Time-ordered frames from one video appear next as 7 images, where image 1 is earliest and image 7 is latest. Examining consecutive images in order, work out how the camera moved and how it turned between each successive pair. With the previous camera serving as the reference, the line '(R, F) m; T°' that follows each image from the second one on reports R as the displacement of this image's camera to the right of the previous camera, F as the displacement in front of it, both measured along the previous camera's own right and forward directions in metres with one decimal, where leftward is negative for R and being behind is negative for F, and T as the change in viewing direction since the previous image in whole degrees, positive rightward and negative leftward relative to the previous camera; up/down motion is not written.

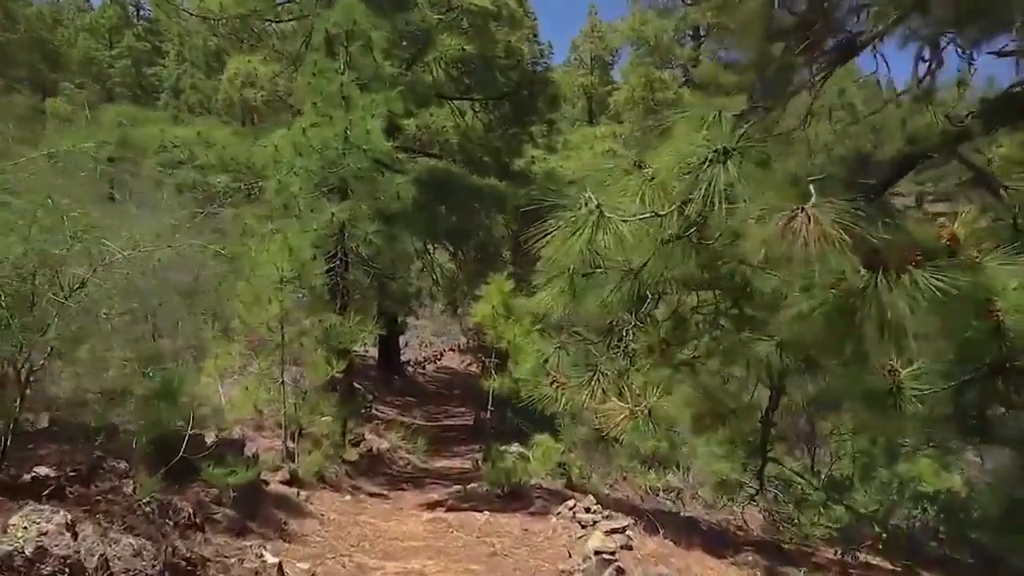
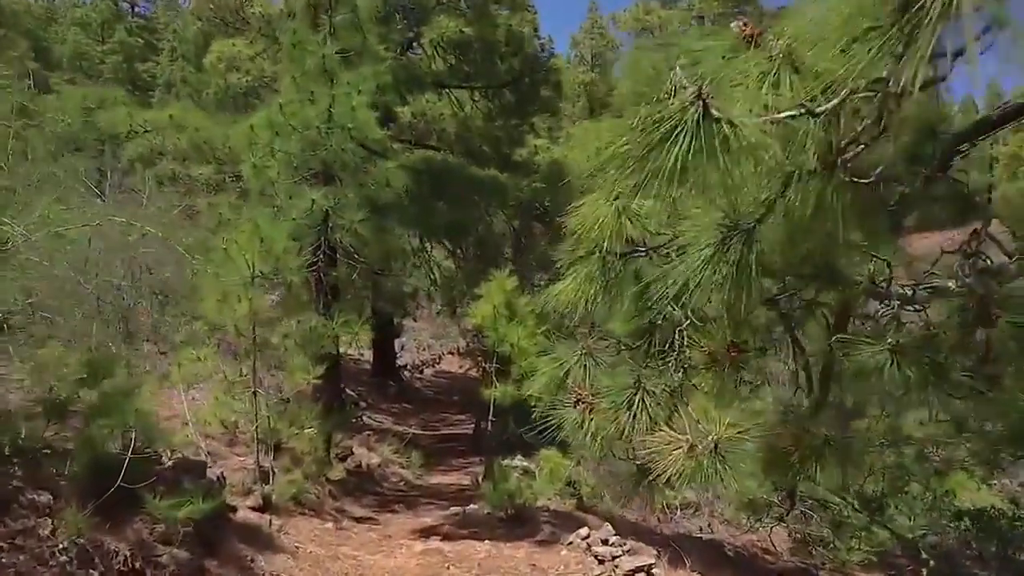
(0.0, +0.9) m; 0°
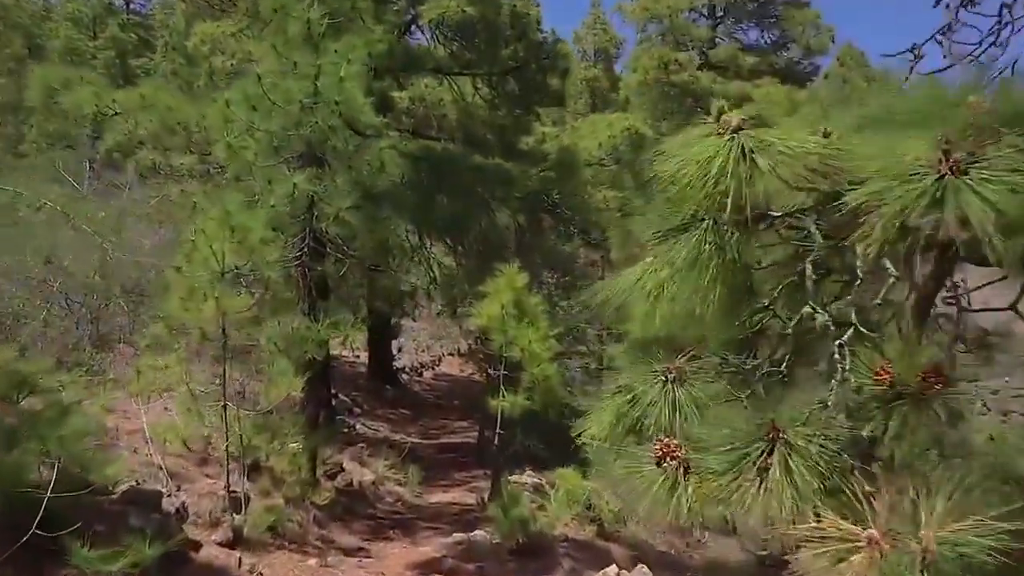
(-0.1, +0.9) m; 0°
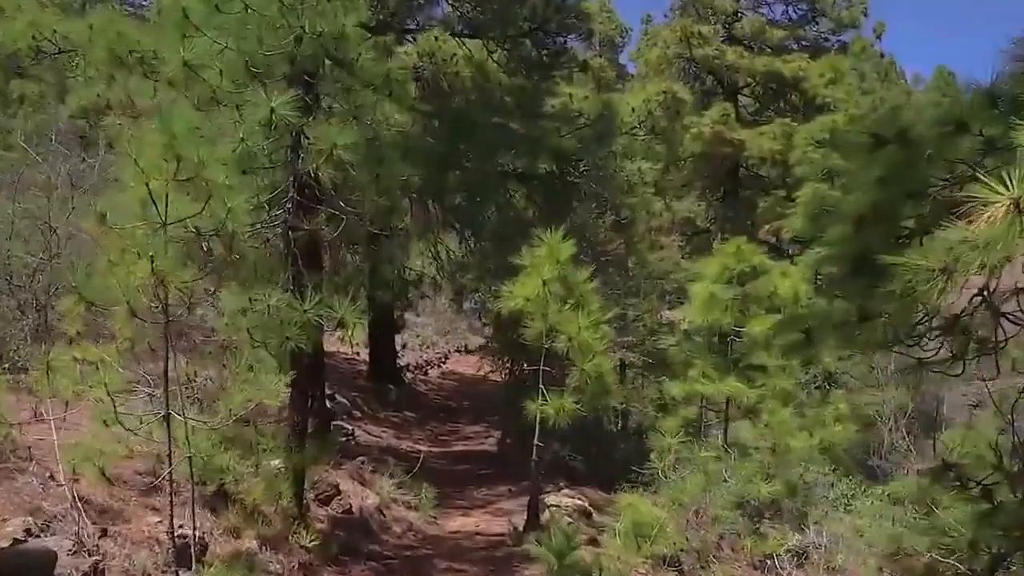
(-0.3, +1.6) m; 0°
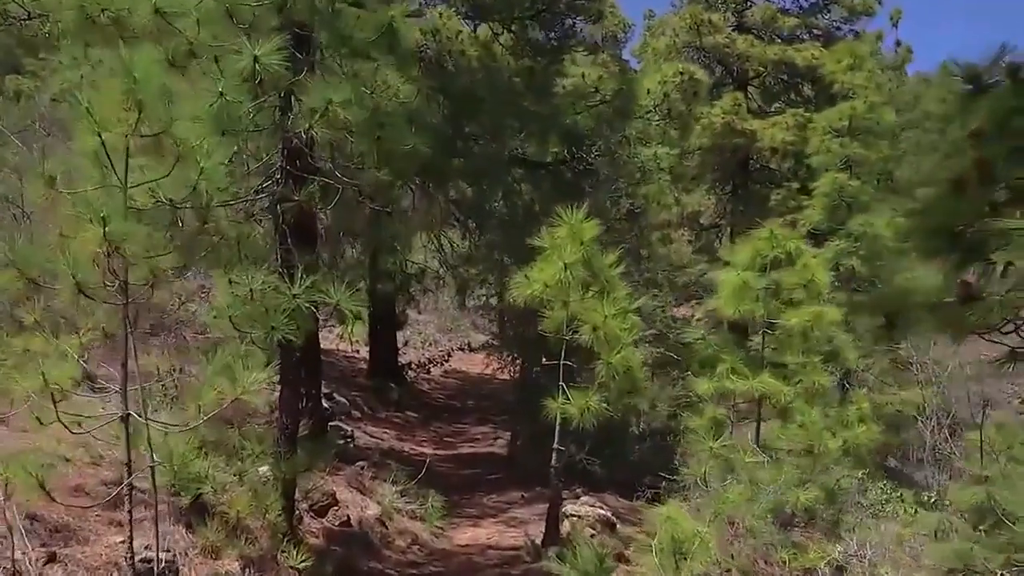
(-0.1, +0.6) m; 0°
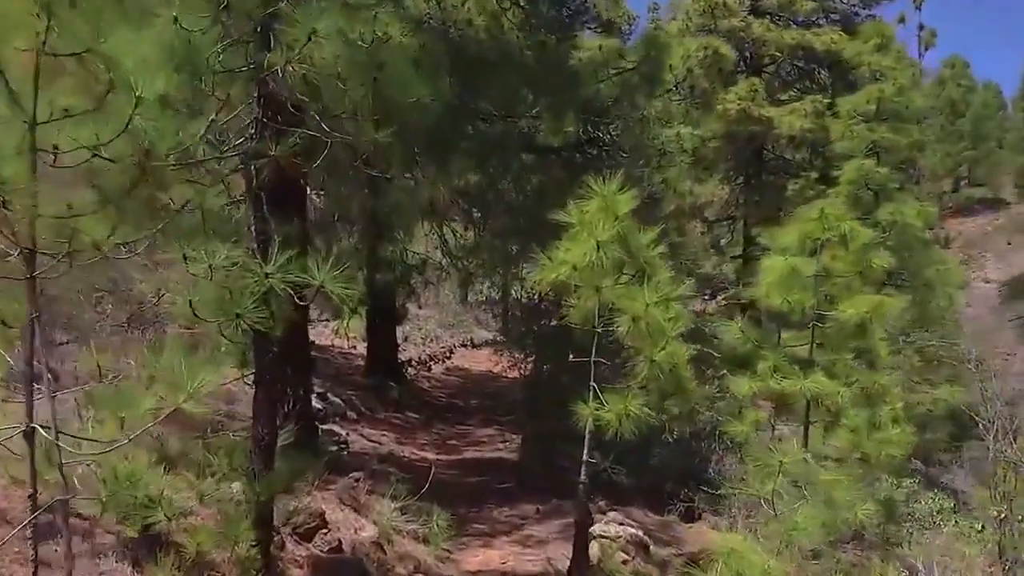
(-0.1, +0.8) m; 0°
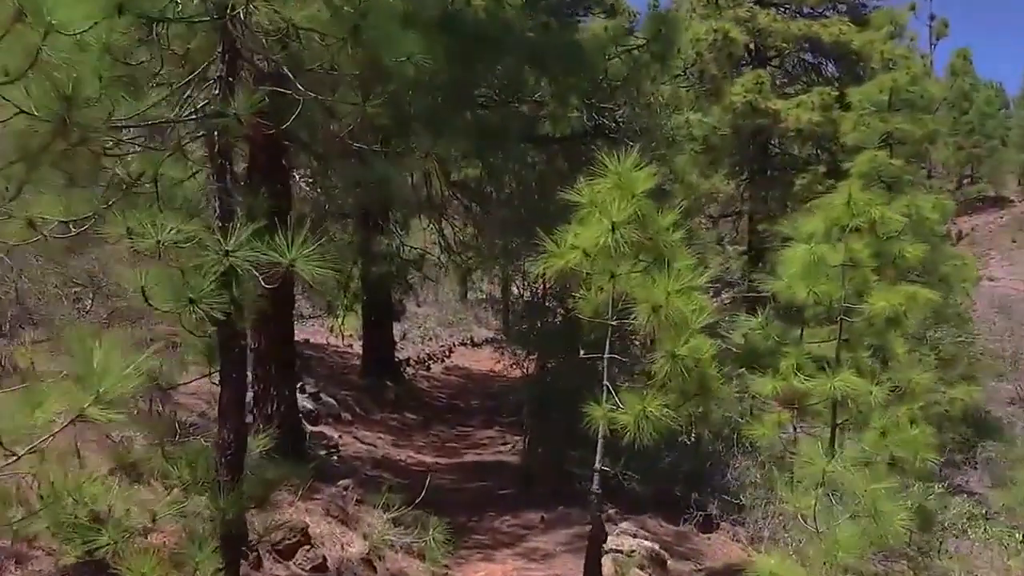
(0.0, +0.5) m; 0°
